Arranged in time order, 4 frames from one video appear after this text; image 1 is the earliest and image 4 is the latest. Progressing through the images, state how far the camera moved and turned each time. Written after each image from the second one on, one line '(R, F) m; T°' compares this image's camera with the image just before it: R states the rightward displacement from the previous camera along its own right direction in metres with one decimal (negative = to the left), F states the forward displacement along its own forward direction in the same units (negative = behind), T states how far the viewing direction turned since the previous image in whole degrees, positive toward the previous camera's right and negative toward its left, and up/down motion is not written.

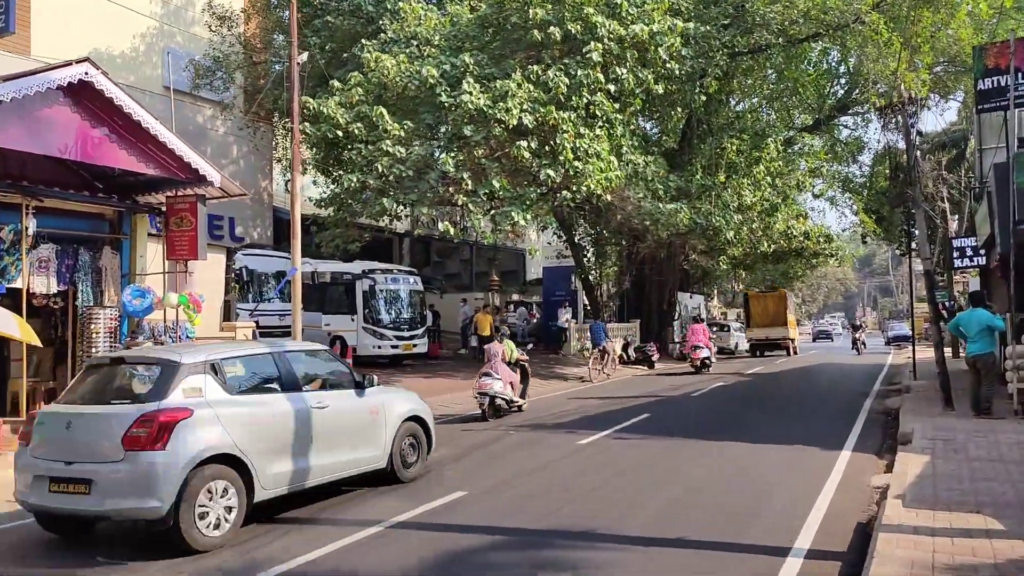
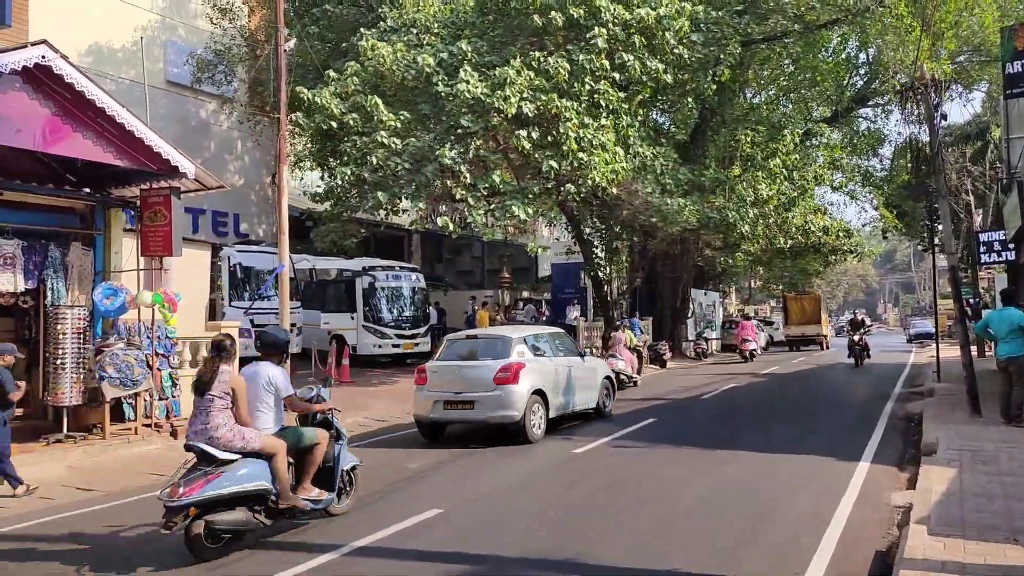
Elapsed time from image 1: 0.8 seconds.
(+0.3, +0.7) m; -1°
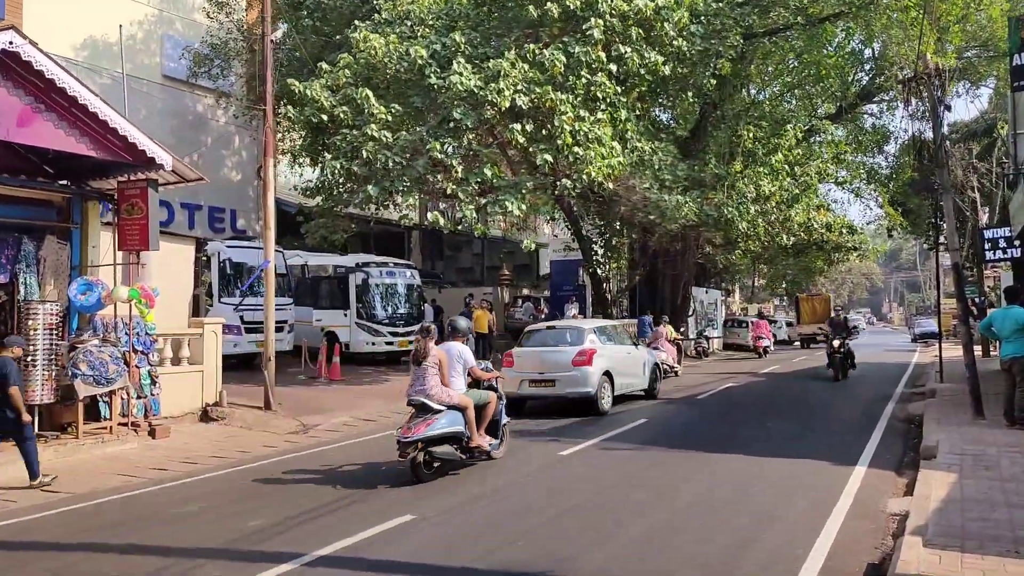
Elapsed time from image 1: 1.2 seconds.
(+0.2, +0.3) m; 0°
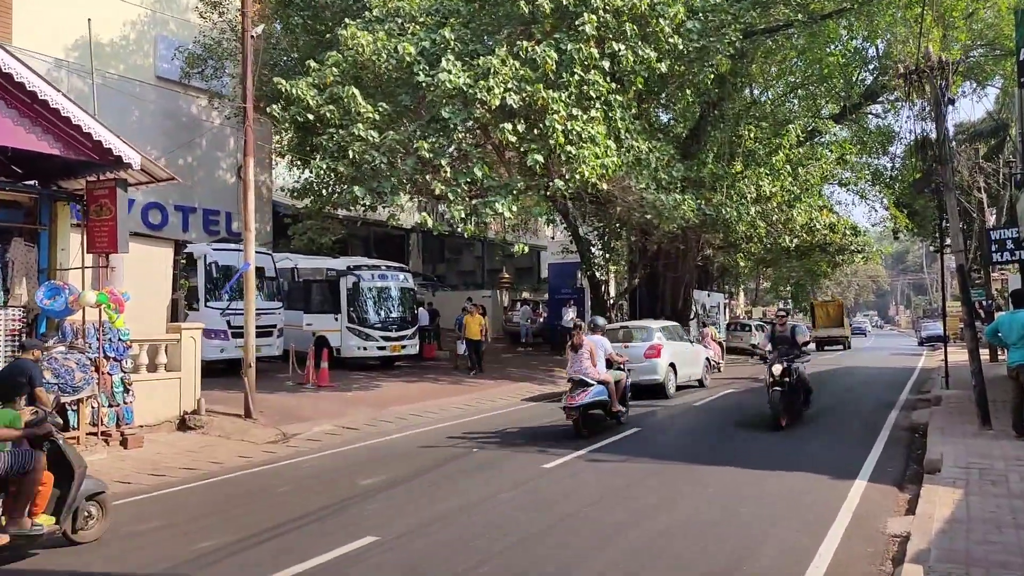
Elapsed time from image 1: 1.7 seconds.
(+0.3, +0.4) m; 0°
